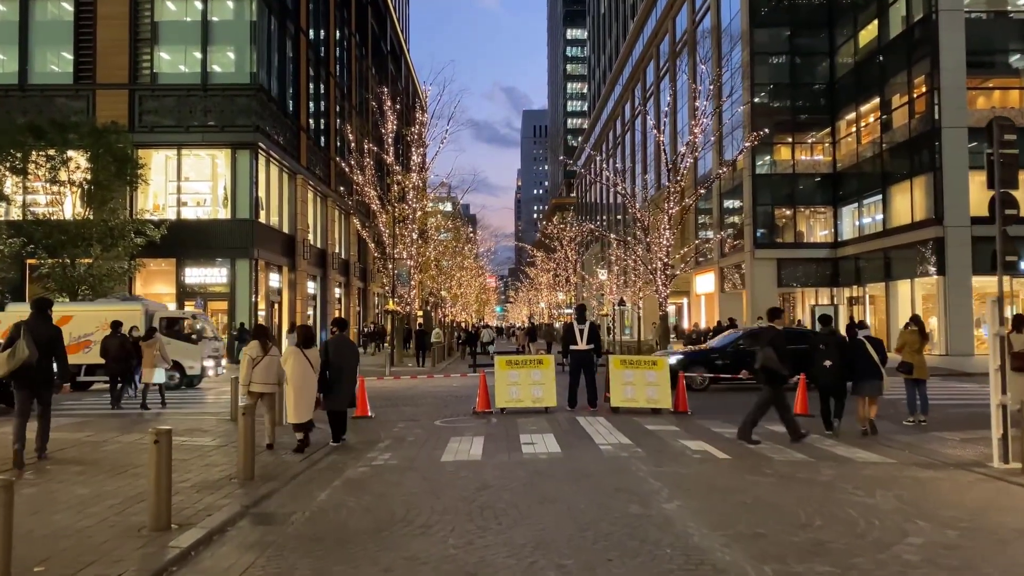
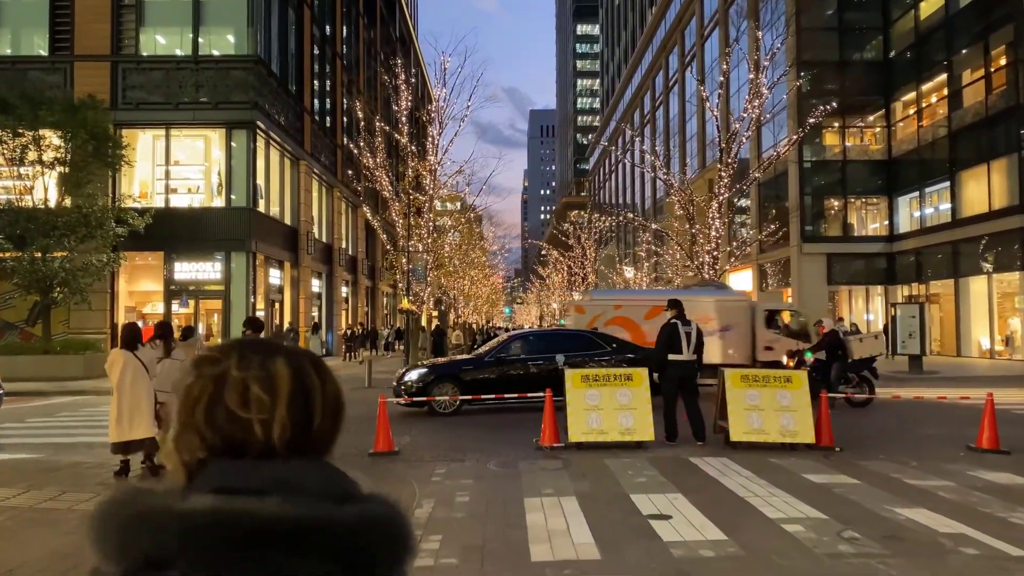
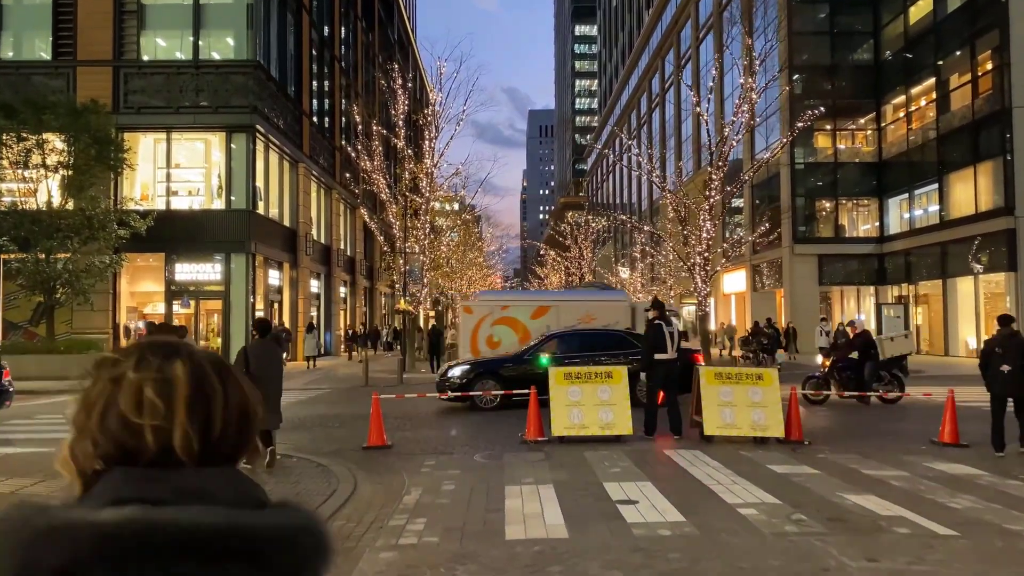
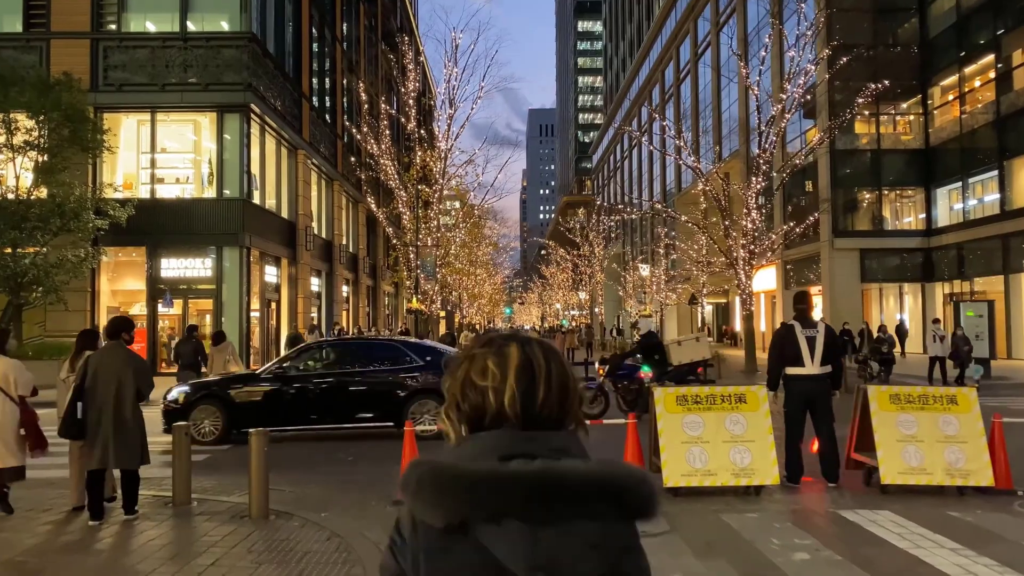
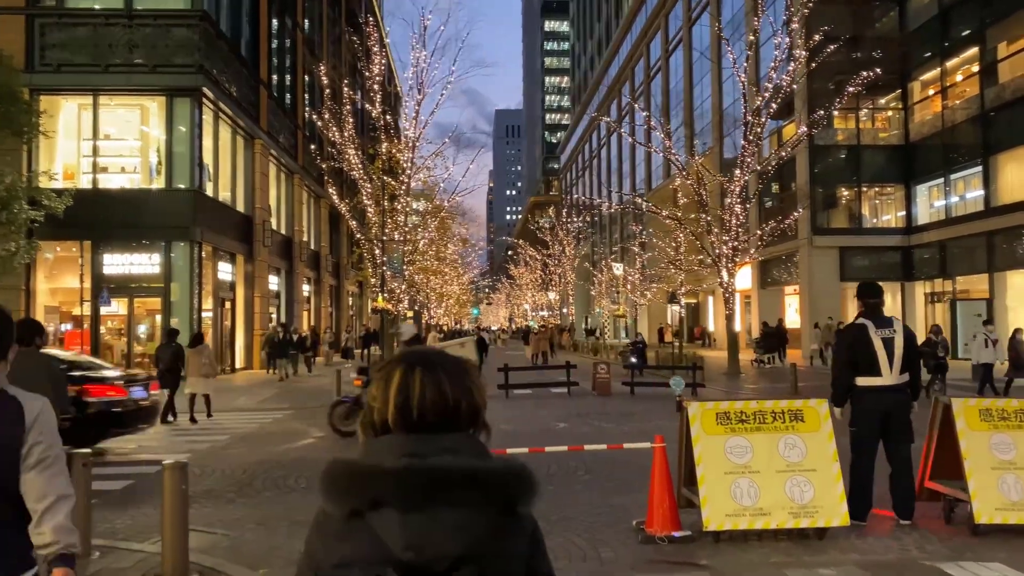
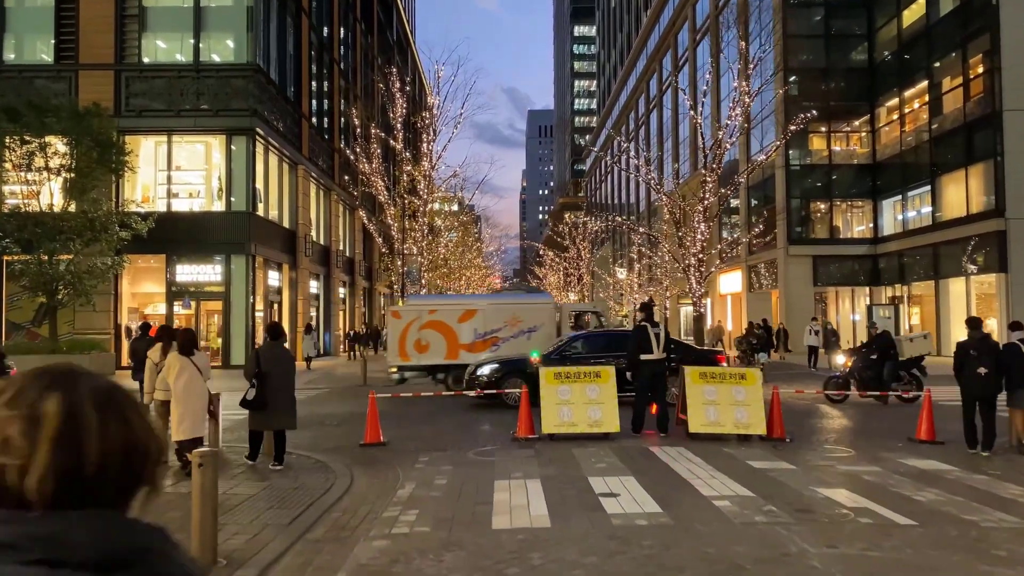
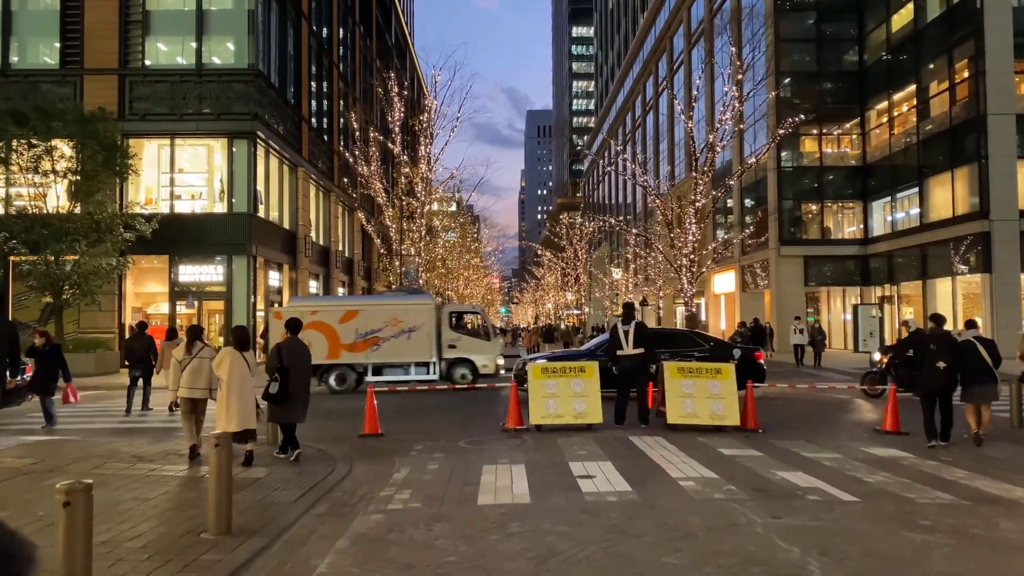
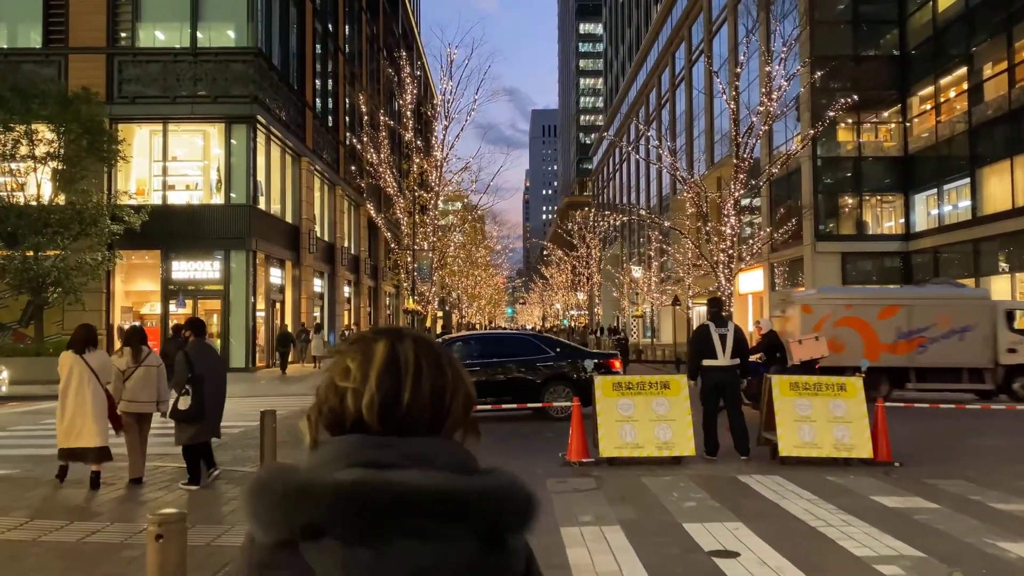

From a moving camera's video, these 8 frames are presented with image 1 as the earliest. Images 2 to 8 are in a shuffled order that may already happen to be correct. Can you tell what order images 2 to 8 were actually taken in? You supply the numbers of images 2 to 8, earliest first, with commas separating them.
7, 6, 3, 2, 8, 4, 5
